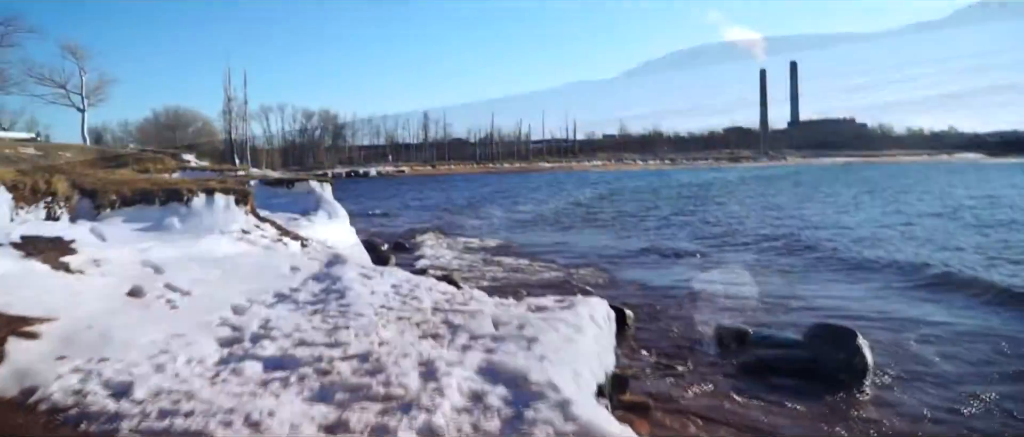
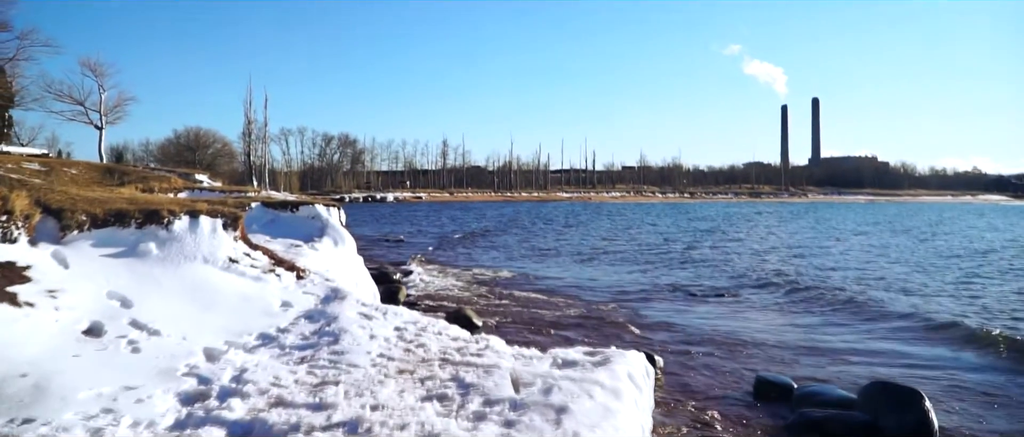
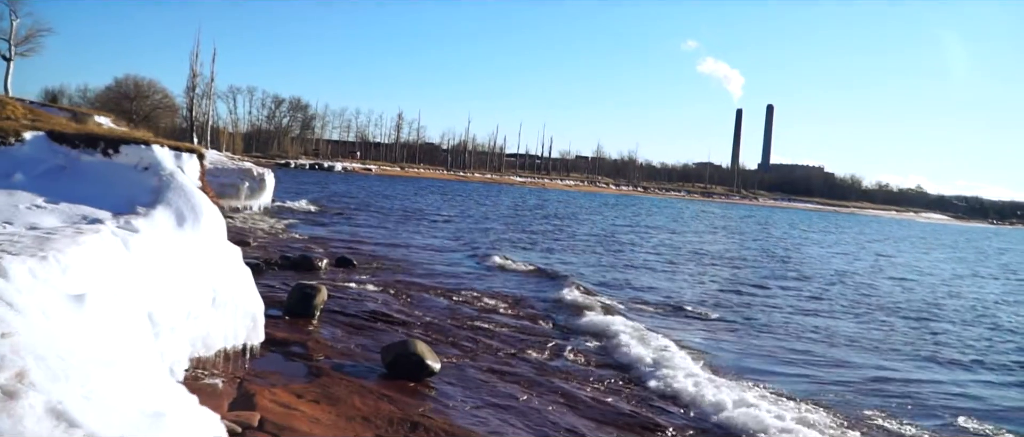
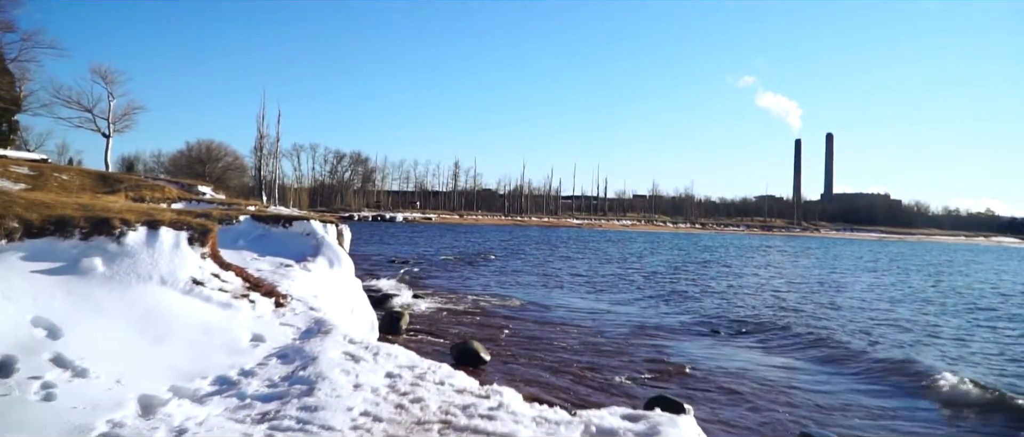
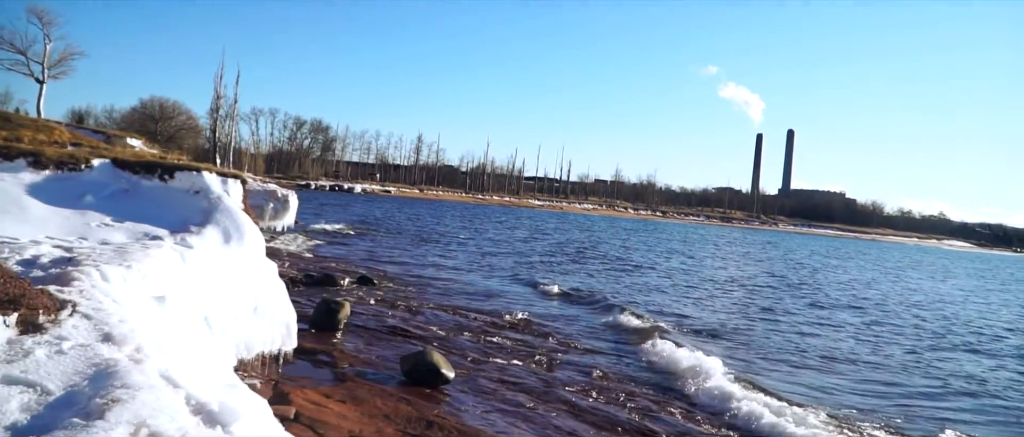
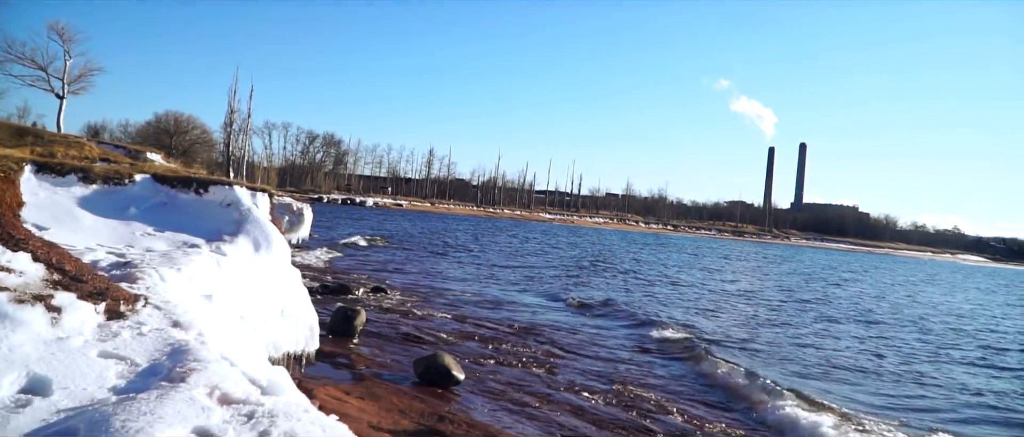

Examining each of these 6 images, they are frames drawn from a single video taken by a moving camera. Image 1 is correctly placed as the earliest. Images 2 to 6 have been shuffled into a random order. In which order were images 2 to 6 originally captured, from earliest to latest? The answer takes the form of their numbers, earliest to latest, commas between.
2, 4, 6, 5, 3
